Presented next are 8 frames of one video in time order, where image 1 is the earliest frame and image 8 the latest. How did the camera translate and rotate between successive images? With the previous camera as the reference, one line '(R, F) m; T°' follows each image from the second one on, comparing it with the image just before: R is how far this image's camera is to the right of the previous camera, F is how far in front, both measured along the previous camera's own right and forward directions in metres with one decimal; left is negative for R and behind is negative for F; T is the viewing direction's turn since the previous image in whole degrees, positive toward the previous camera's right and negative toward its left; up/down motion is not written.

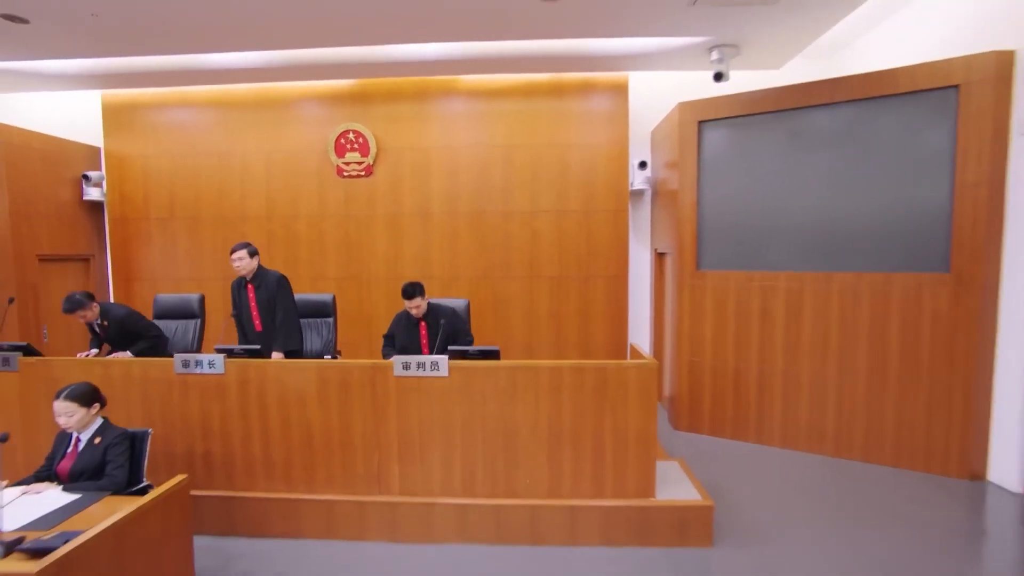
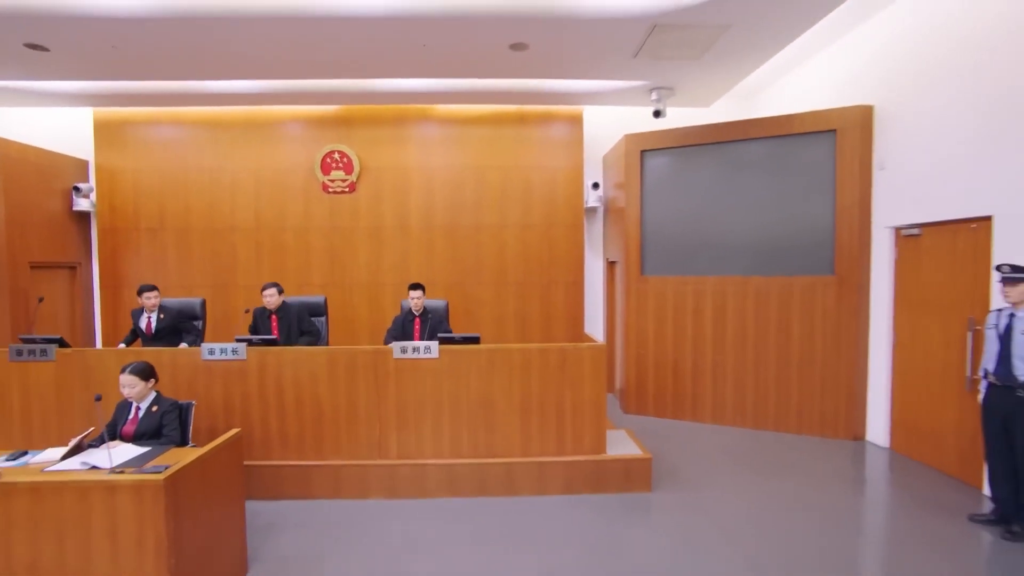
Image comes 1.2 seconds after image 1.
(-0.1, -0.7) m; +5°
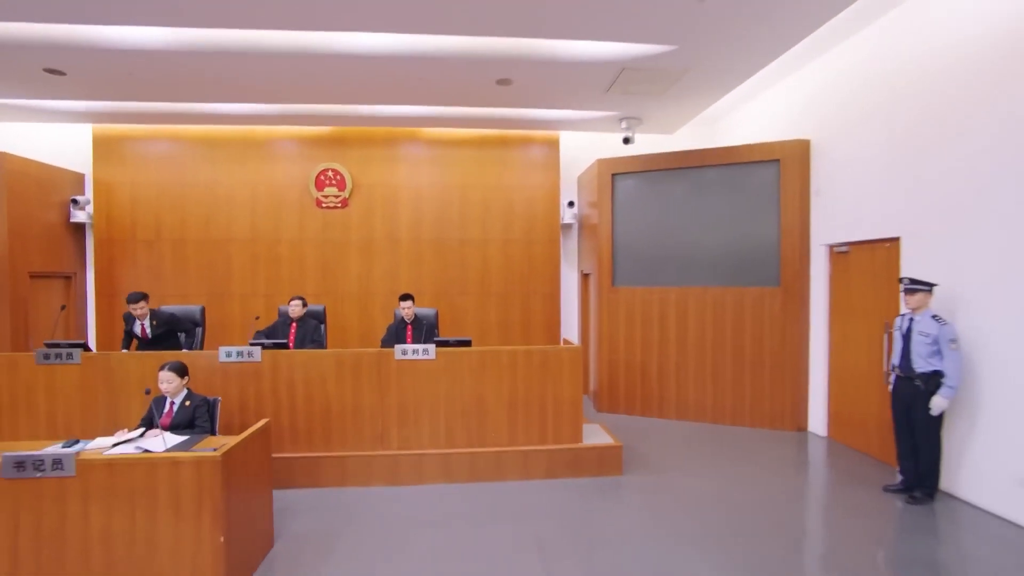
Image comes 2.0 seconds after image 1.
(-0.1, -0.5) m; +3°
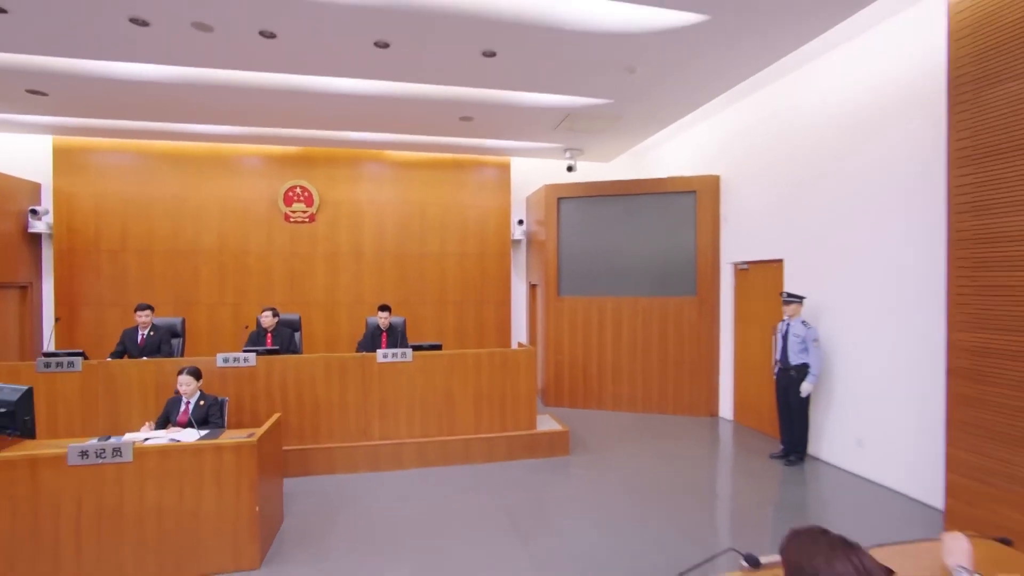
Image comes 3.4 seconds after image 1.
(-0.3, -0.7) m; +7°
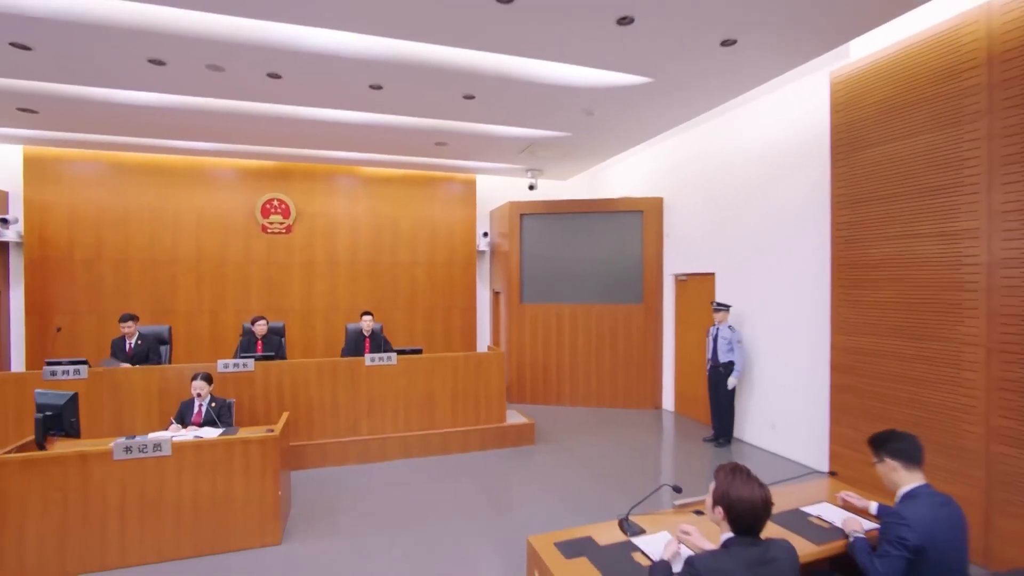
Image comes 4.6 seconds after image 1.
(-0.2, -0.6) m; +6°
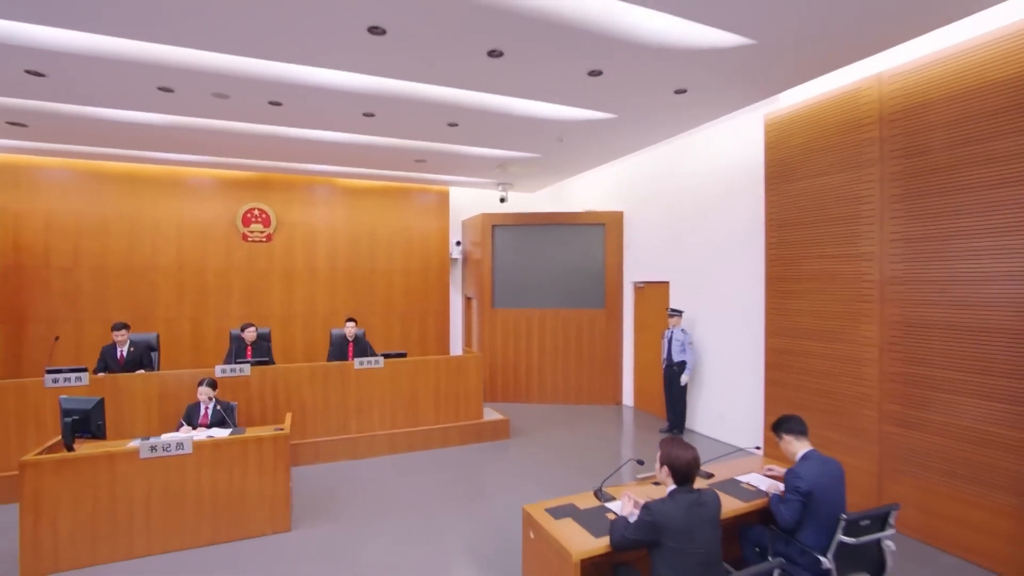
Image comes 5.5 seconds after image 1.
(-0.2, -0.5) m; +5°
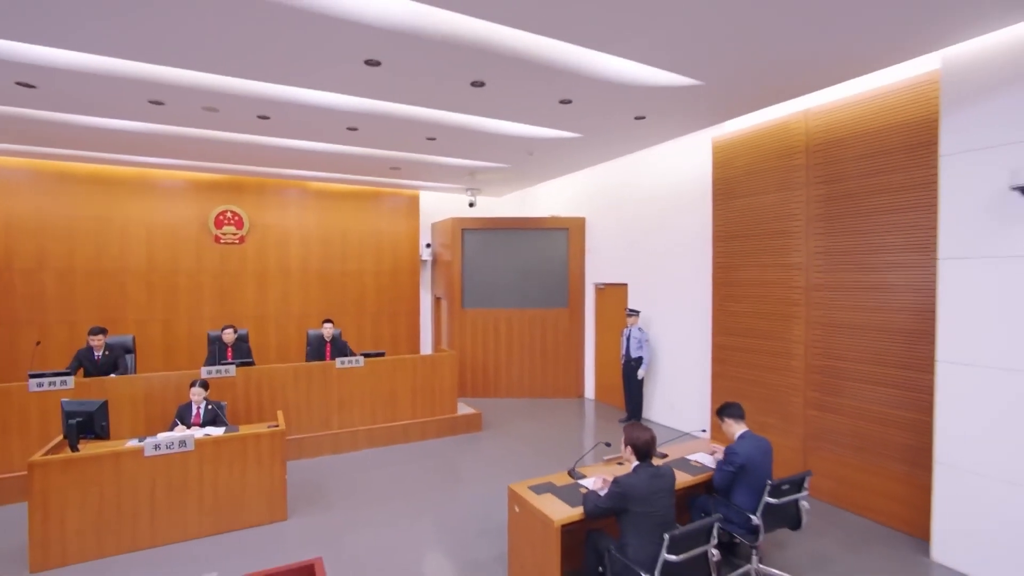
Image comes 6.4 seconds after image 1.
(-0.2, -0.4) m; +5°
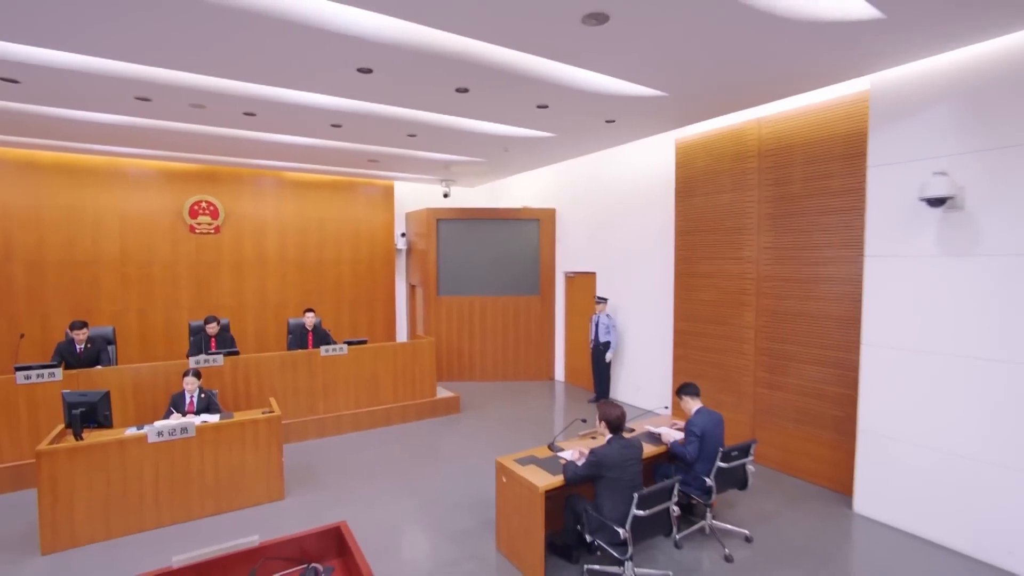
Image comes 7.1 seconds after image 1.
(-0.1, -0.3) m; +4°
